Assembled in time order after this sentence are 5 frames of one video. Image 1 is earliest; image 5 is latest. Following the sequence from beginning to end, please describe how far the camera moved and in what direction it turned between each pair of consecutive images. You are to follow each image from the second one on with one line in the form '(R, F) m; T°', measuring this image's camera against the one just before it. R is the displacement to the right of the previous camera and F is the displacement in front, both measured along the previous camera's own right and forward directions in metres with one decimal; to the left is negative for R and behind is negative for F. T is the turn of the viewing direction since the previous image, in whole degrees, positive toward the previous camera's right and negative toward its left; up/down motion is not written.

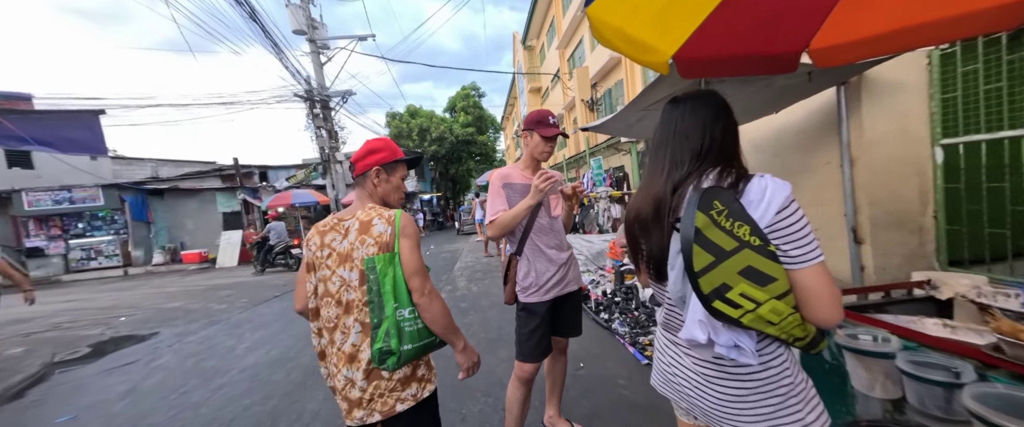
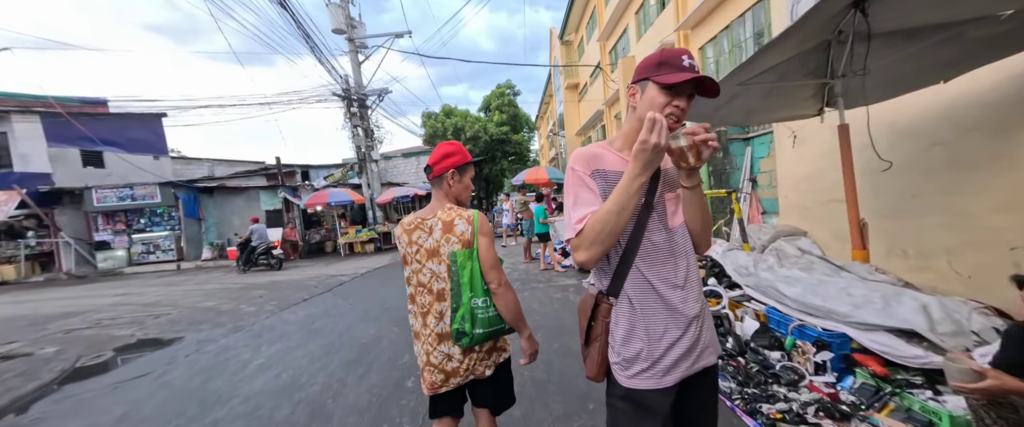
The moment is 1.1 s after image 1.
(-0.2, +0.7) m; -6°
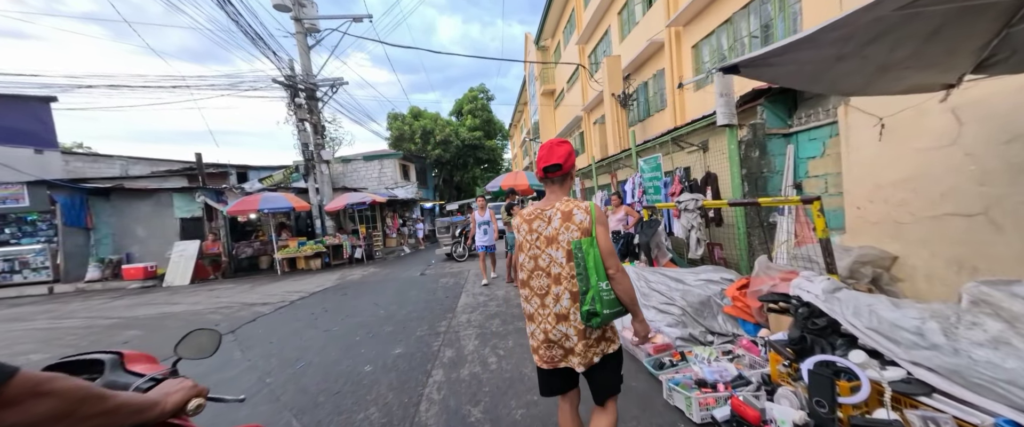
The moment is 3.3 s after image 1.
(-0.1, +1.5) m; +5°
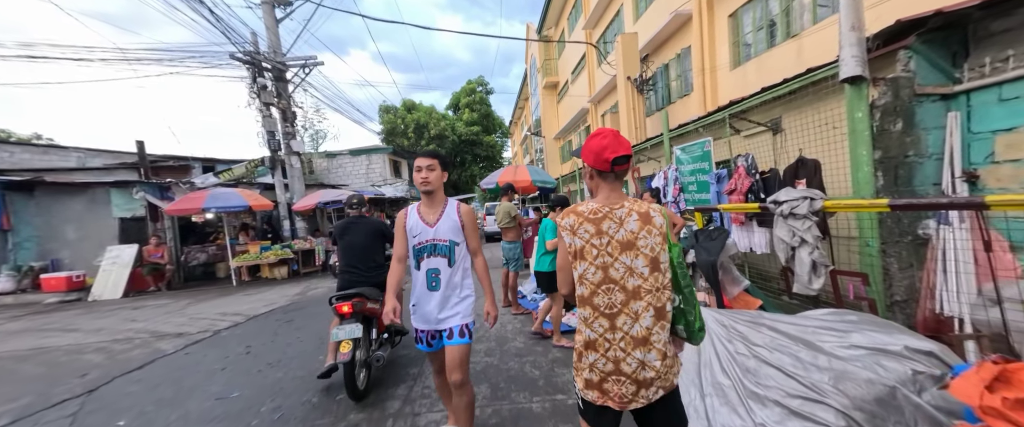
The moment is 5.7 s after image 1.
(0.0, +1.6) m; 0°
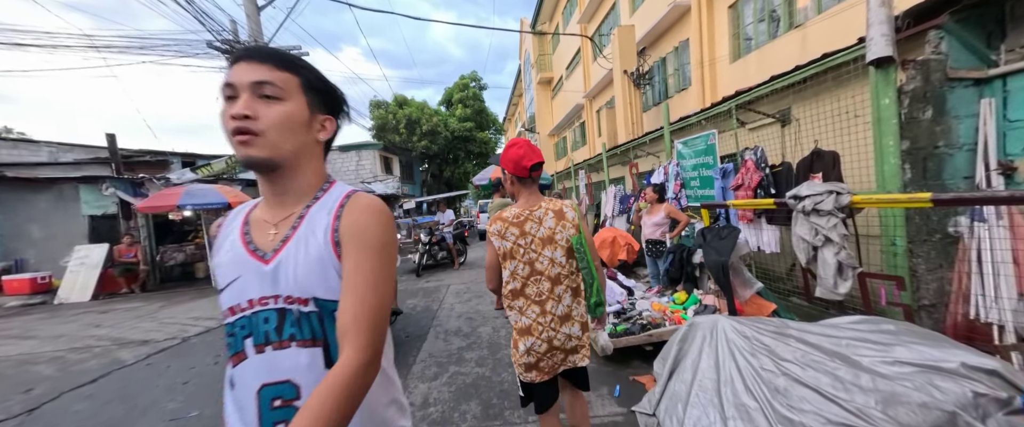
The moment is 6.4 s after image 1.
(0.0, +0.3) m; +1°
